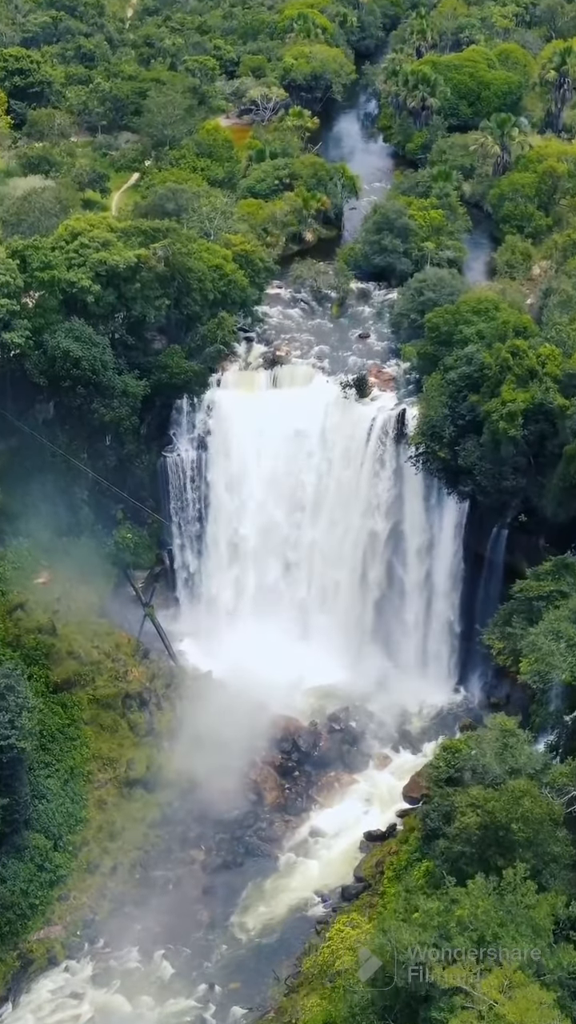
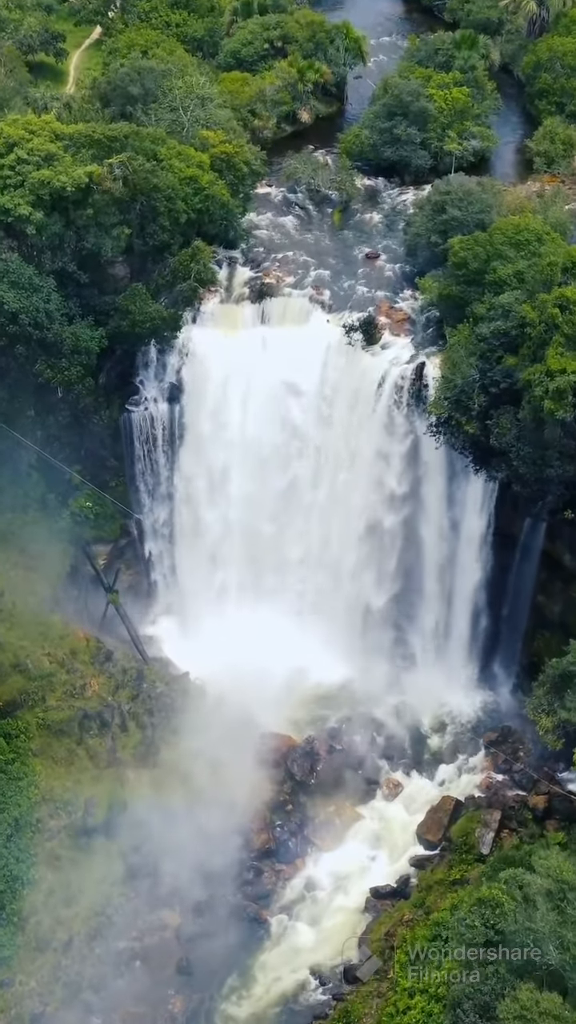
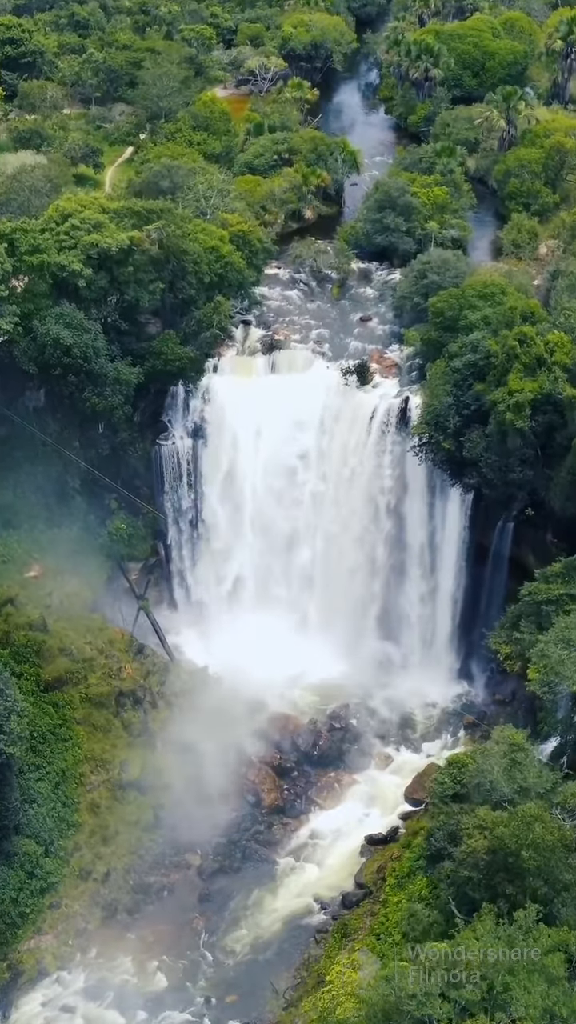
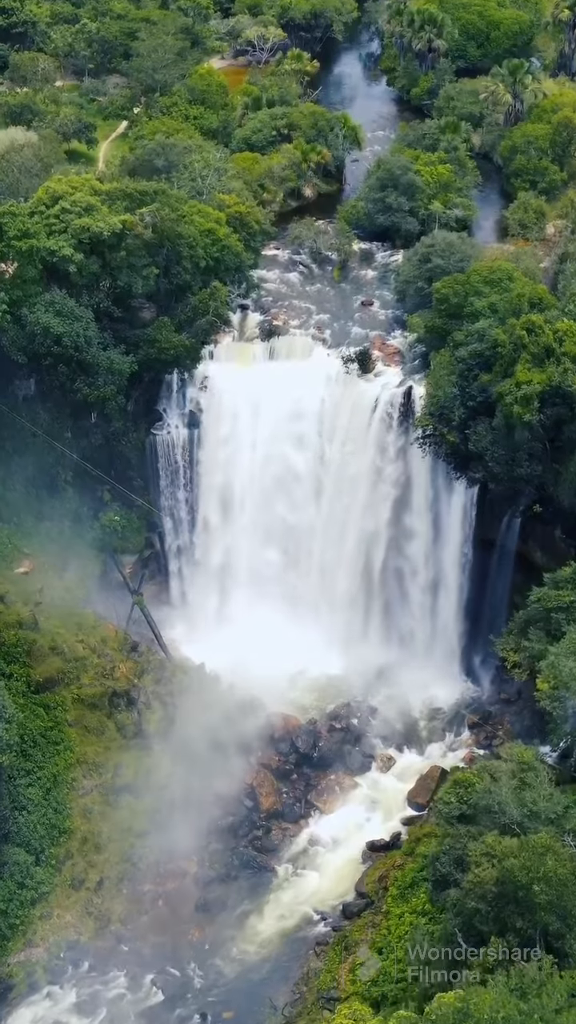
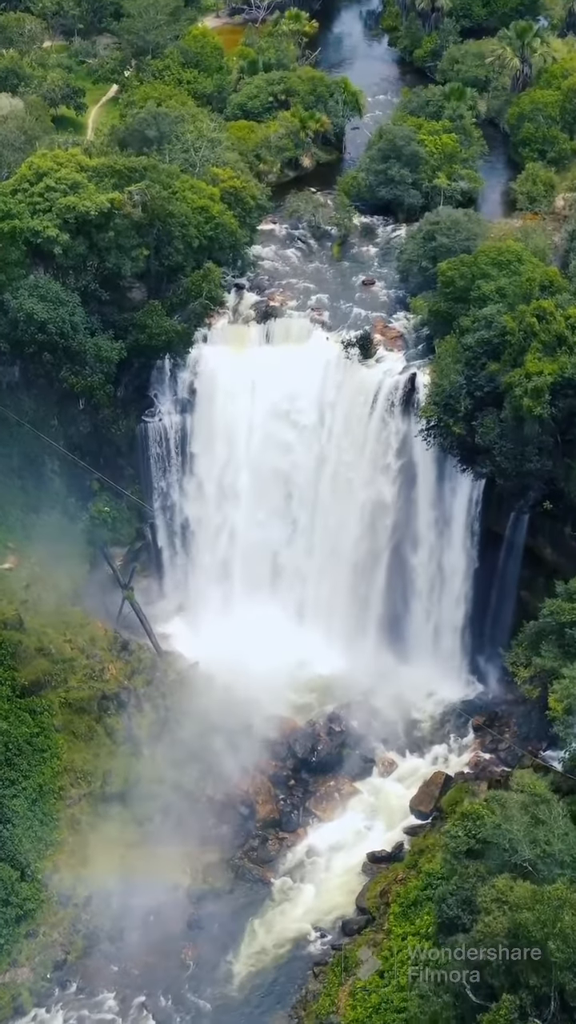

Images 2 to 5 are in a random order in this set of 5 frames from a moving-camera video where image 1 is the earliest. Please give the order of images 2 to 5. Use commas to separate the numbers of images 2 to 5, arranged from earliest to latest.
3, 4, 5, 2
